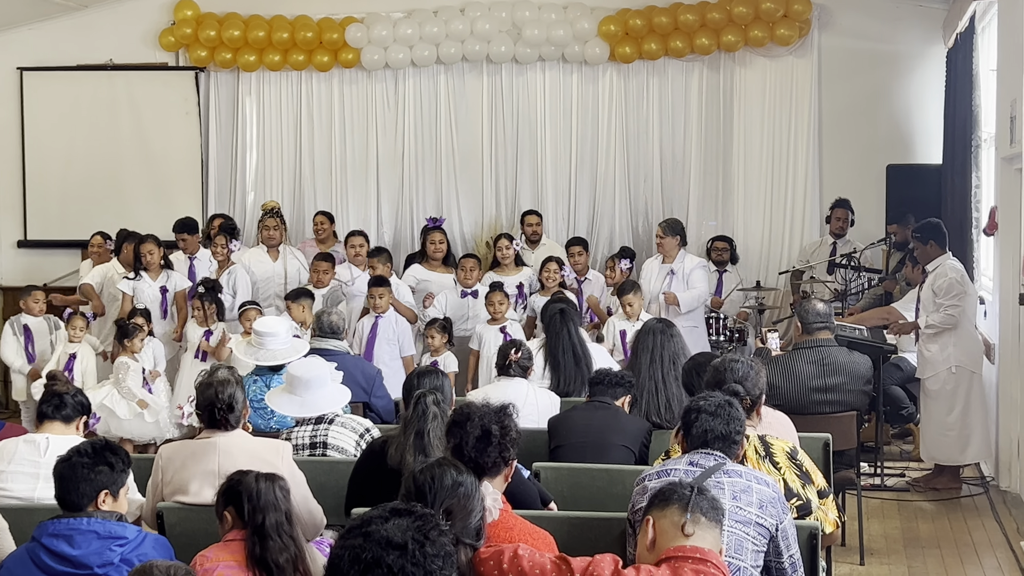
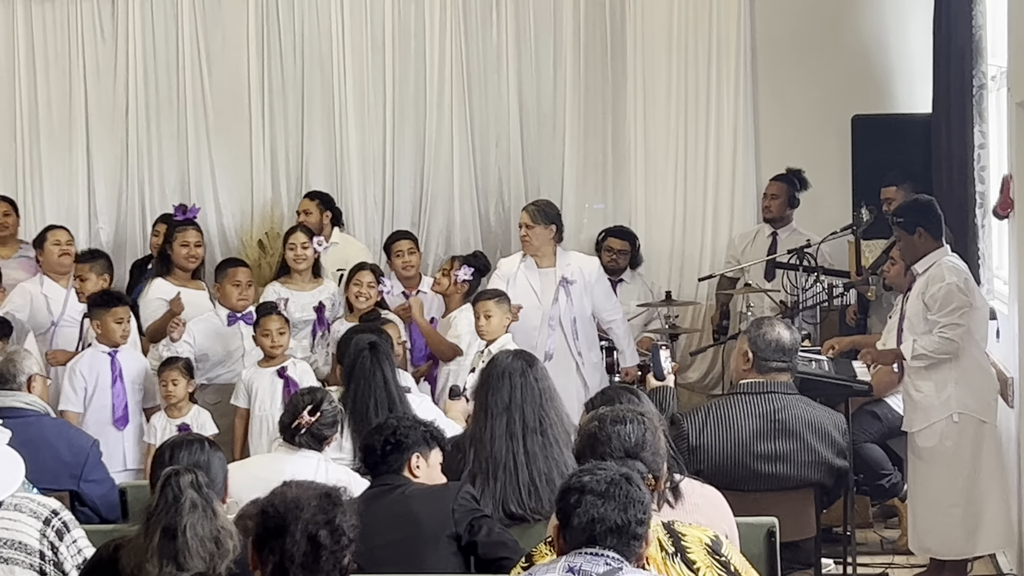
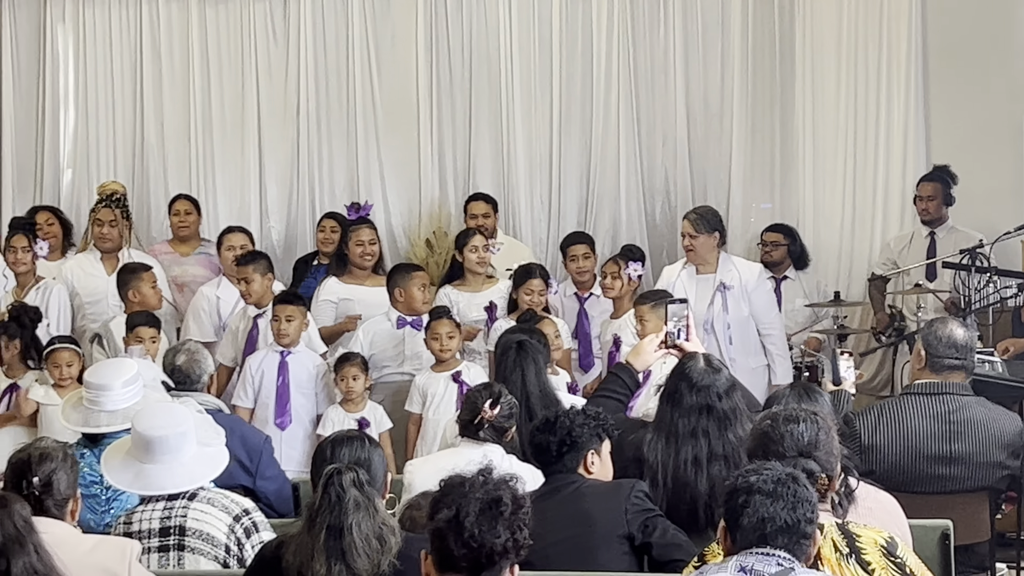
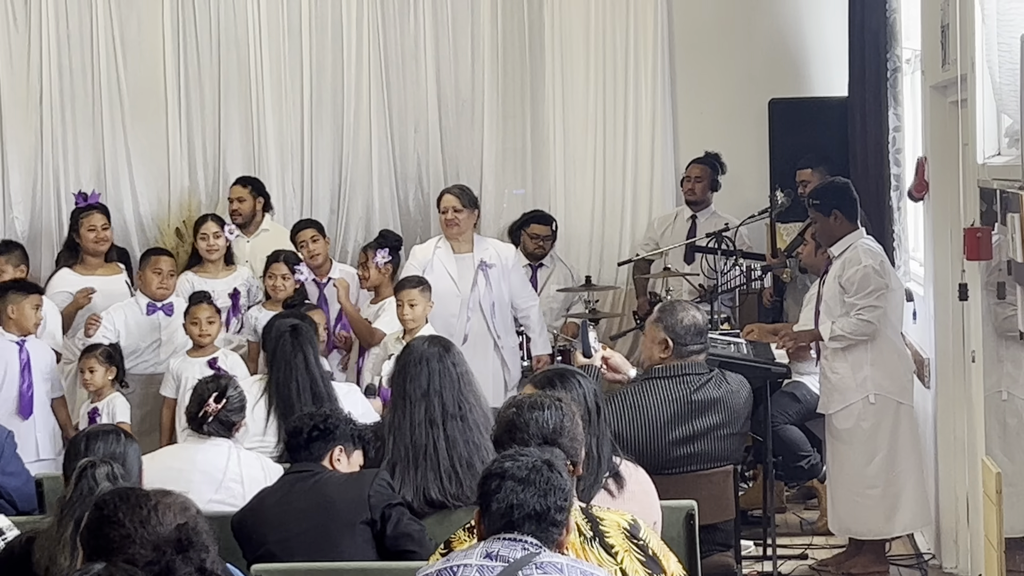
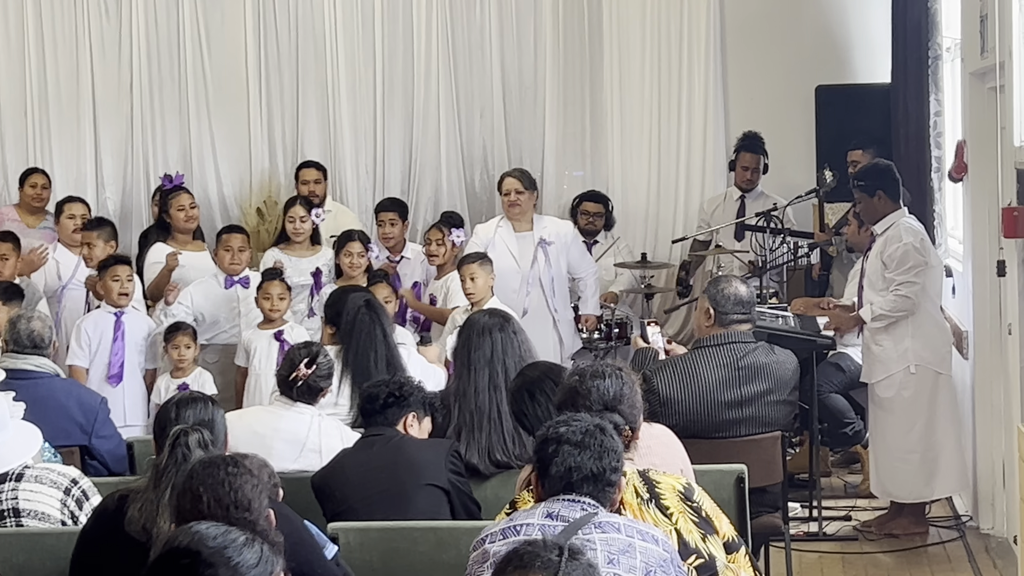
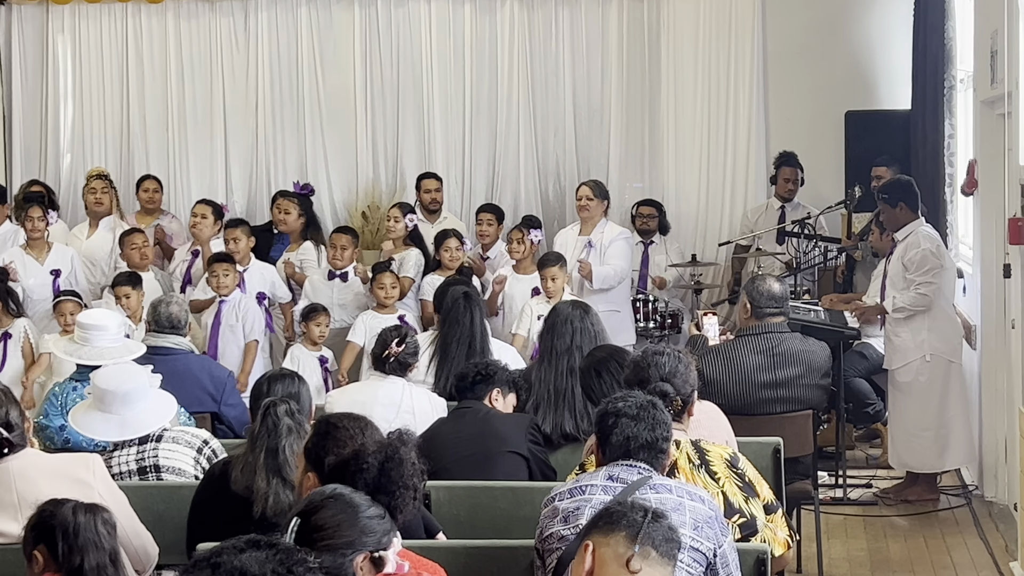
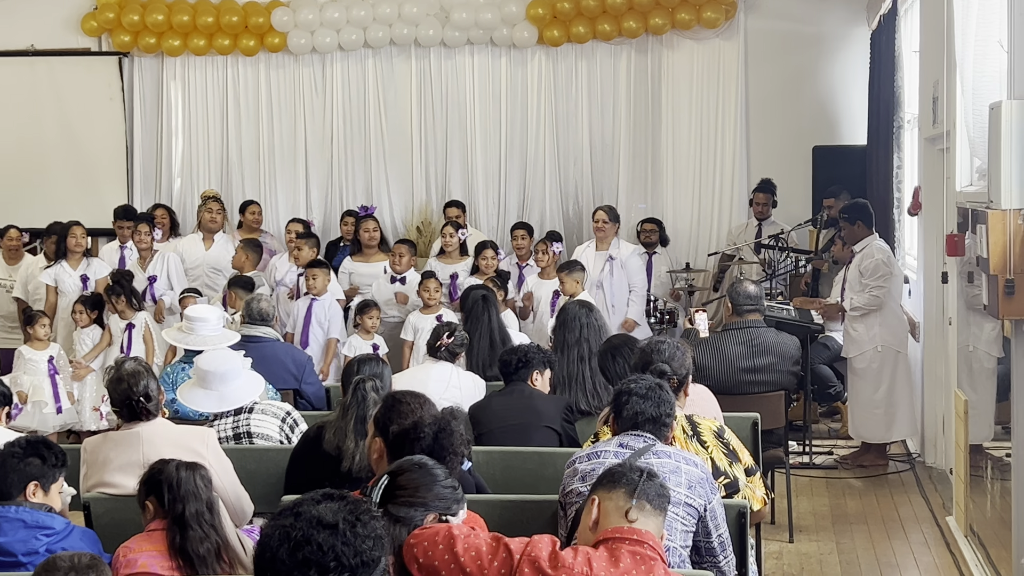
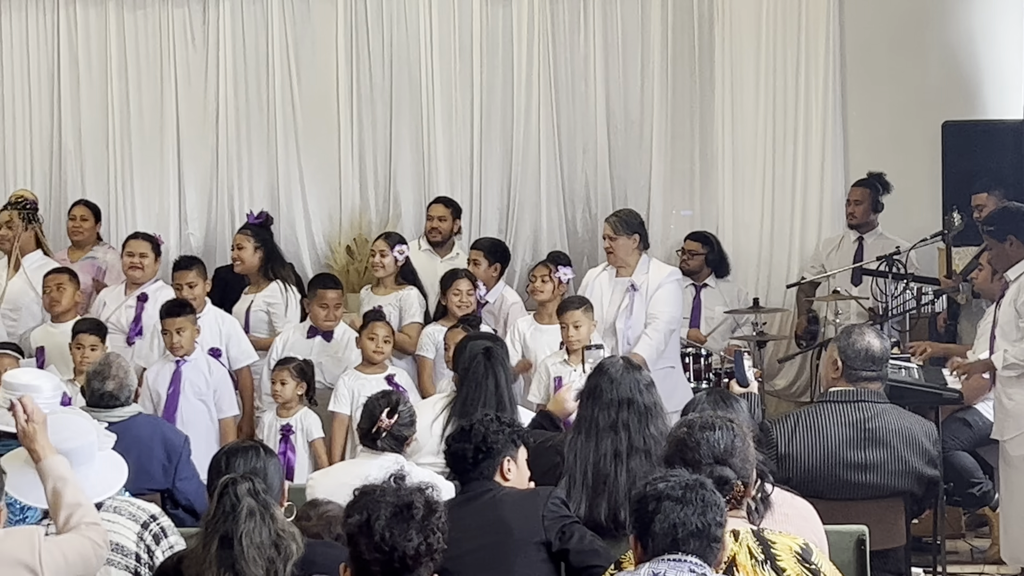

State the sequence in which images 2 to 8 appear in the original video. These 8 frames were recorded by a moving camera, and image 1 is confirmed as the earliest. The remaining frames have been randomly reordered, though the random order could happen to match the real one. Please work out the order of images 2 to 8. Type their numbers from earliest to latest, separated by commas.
7, 6, 5, 4, 2, 8, 3
